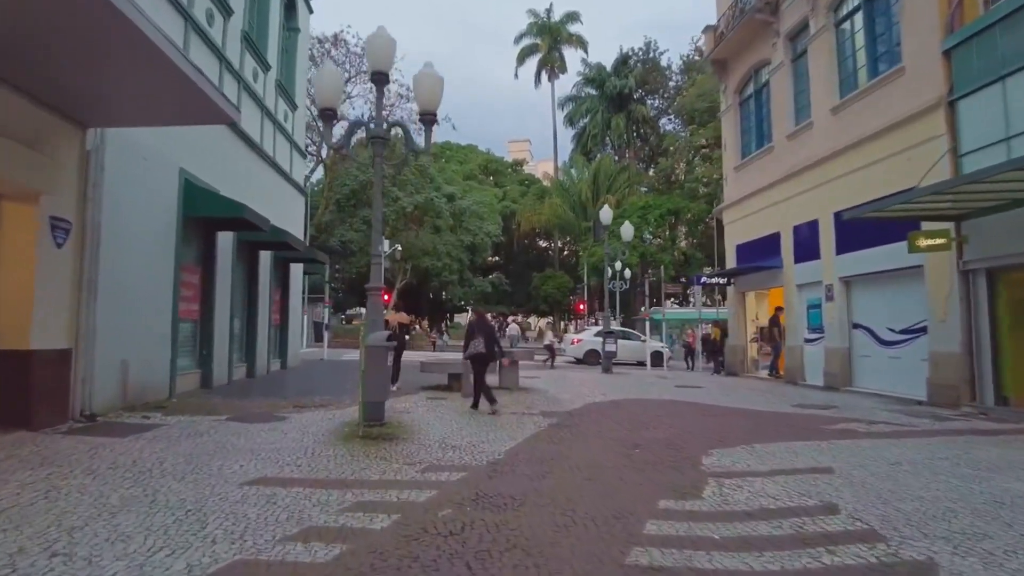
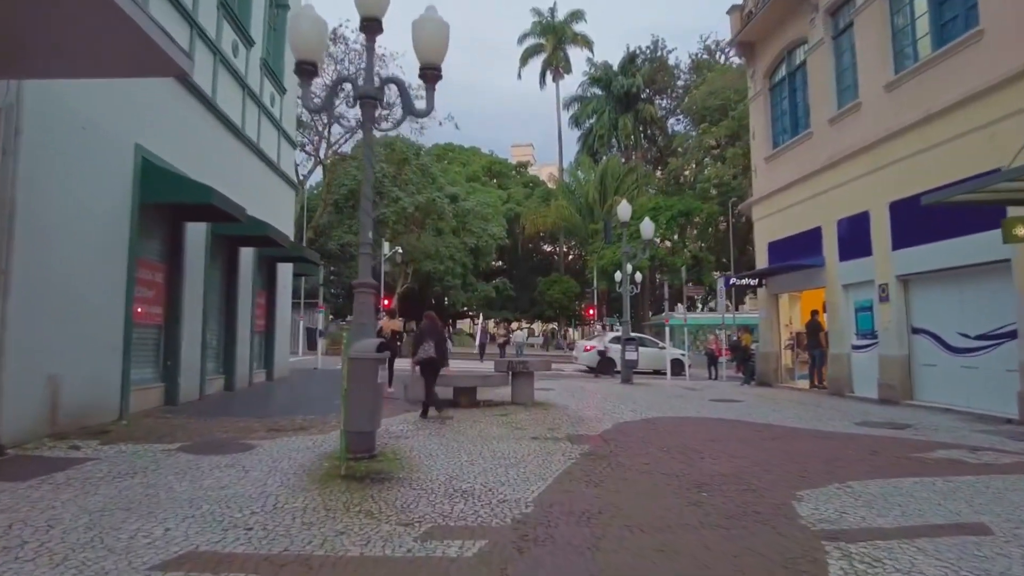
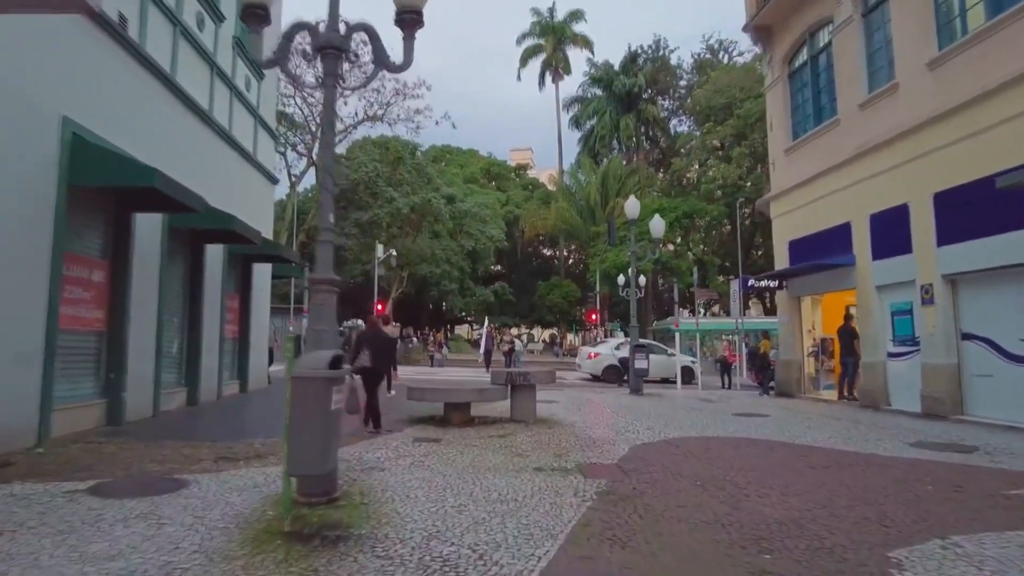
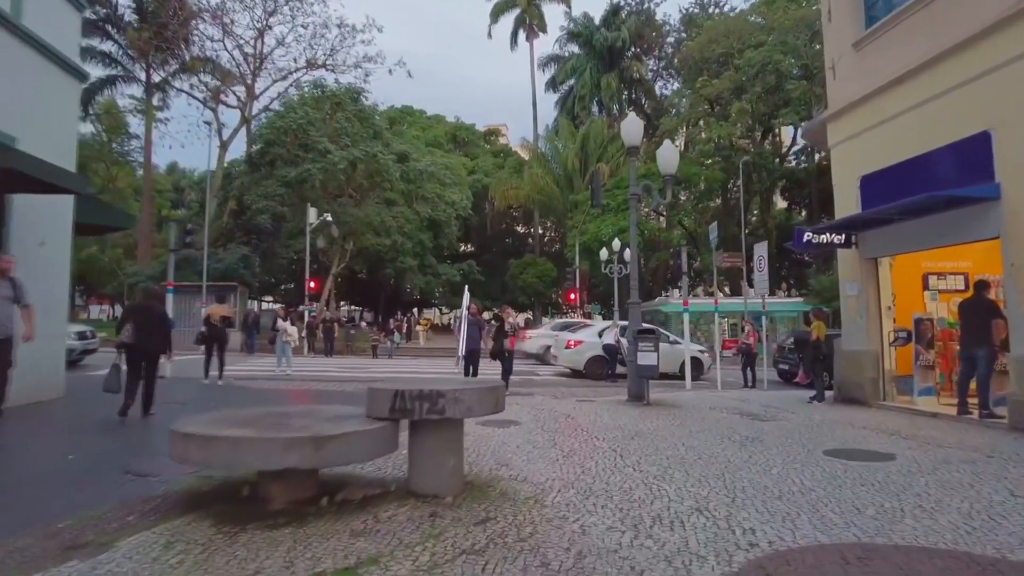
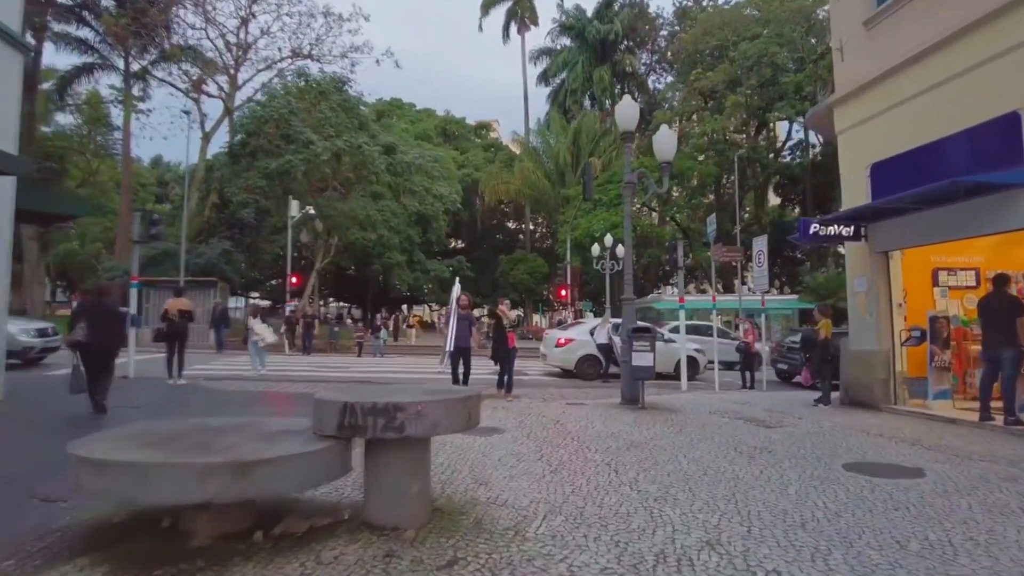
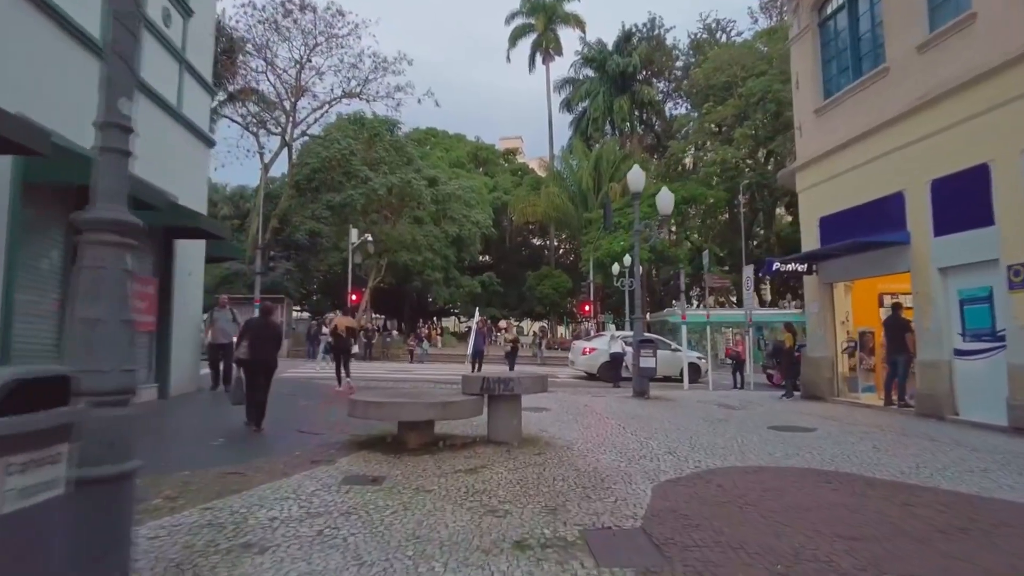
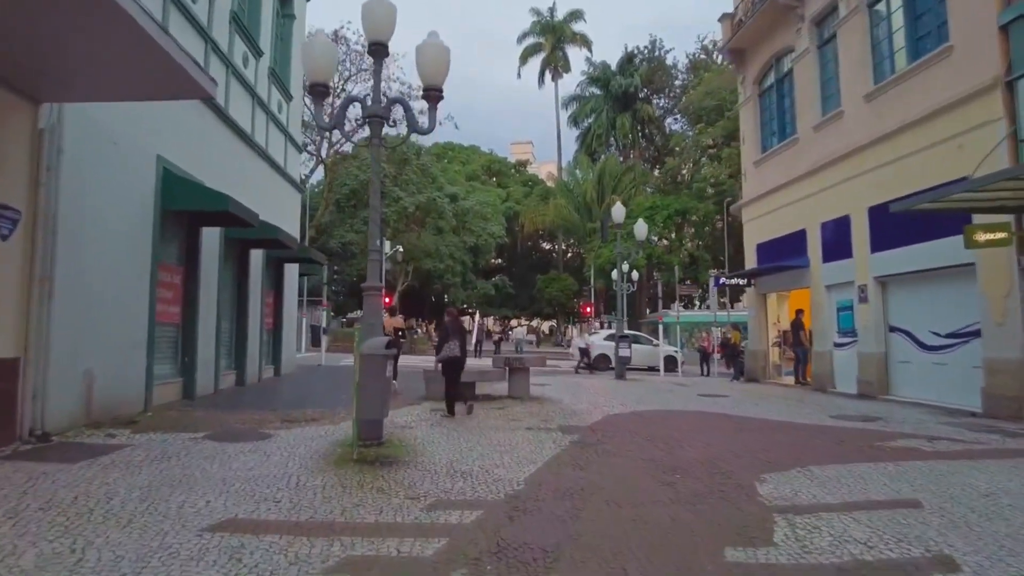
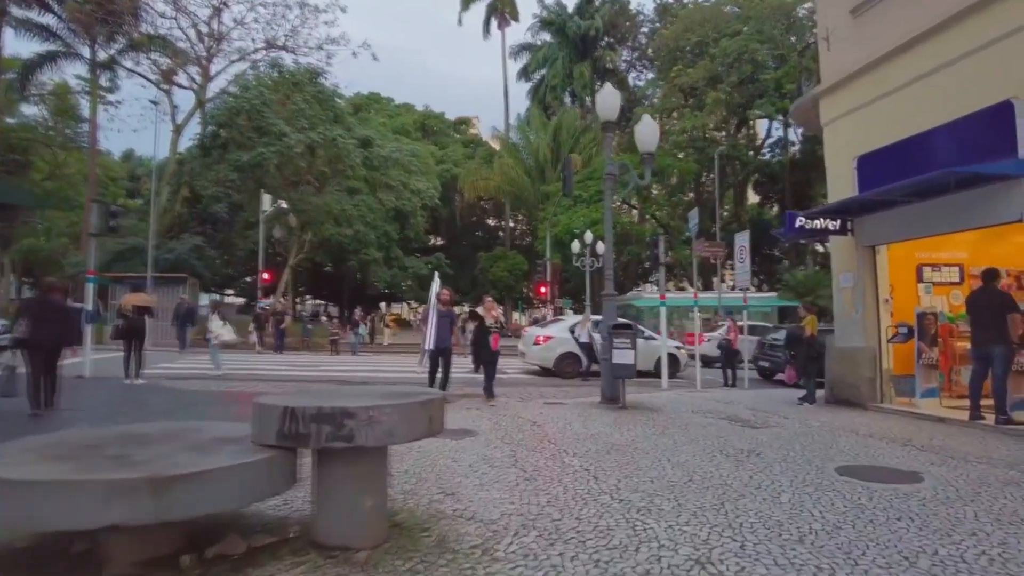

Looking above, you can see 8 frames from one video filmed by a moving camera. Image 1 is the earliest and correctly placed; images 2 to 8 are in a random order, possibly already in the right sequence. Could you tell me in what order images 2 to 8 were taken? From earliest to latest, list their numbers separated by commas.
7, 2, 3, 6, 4, 5, 8
